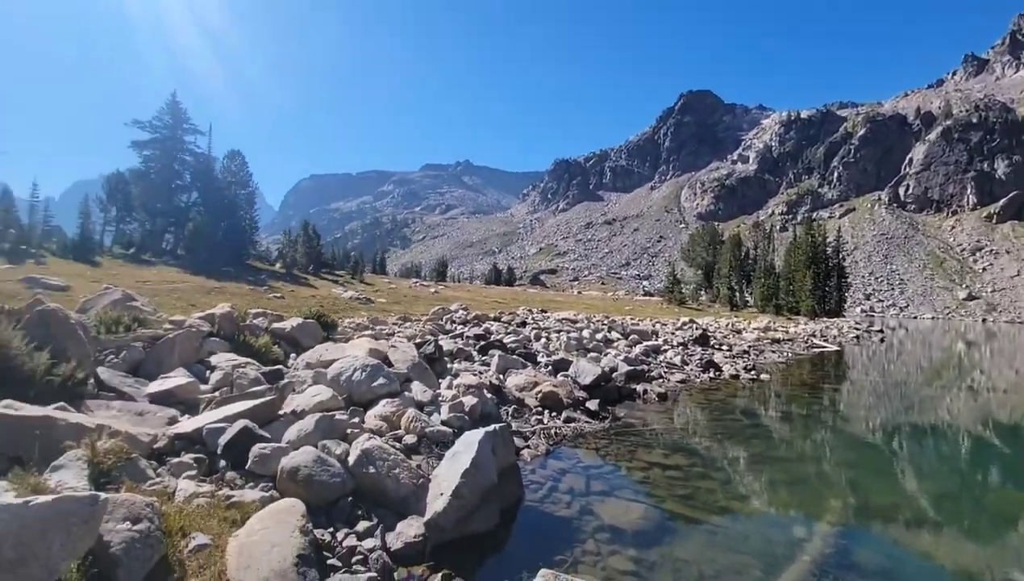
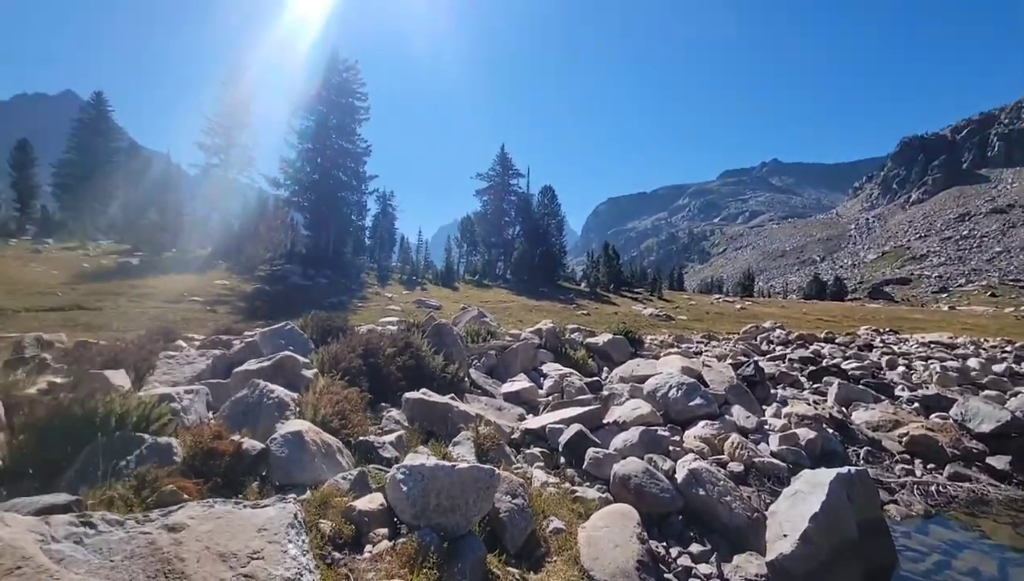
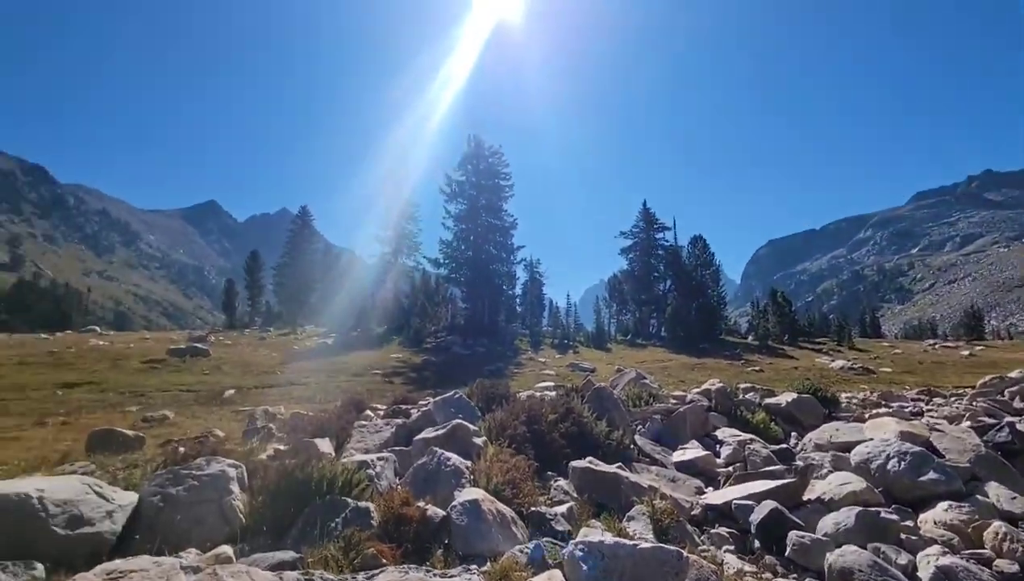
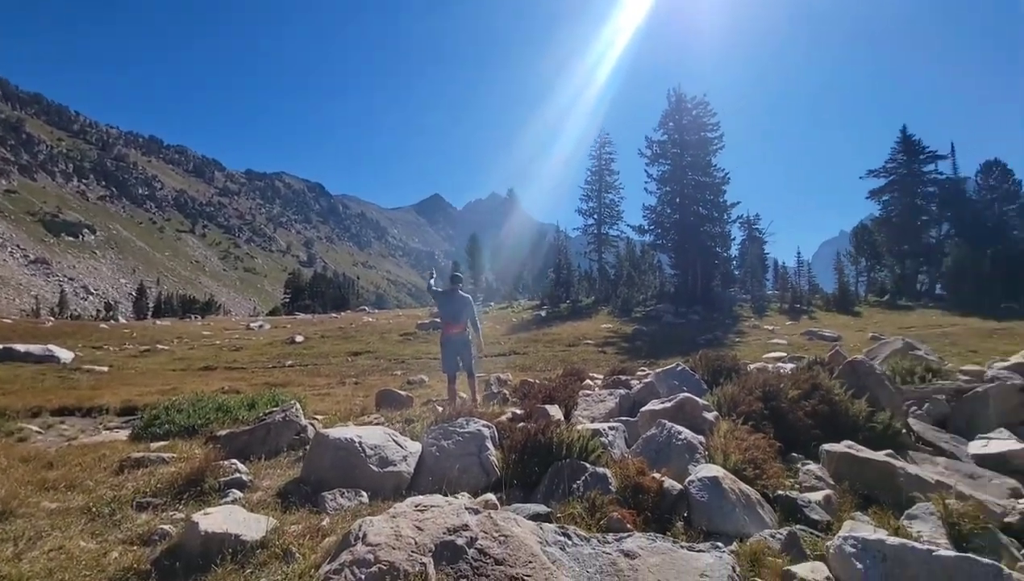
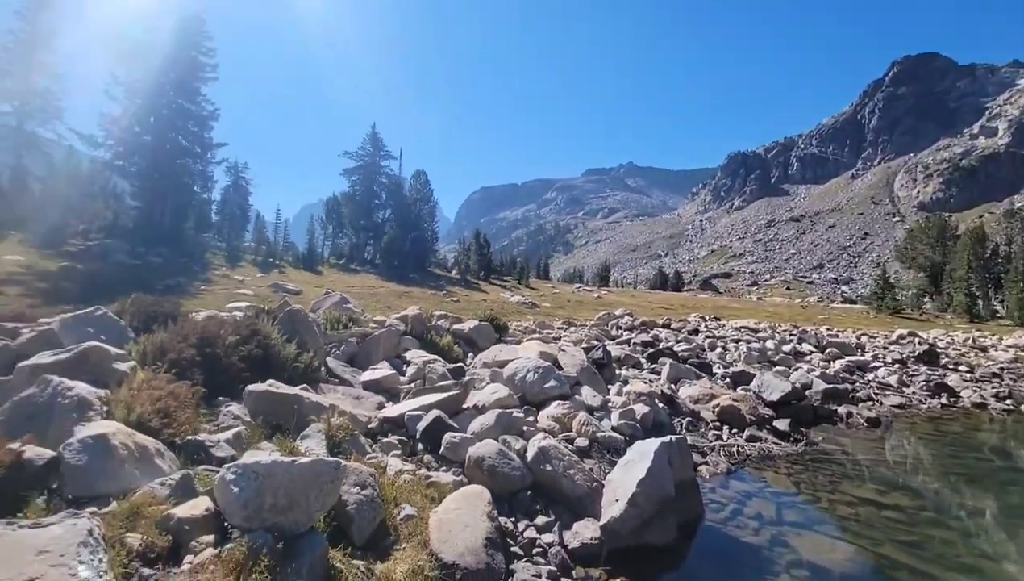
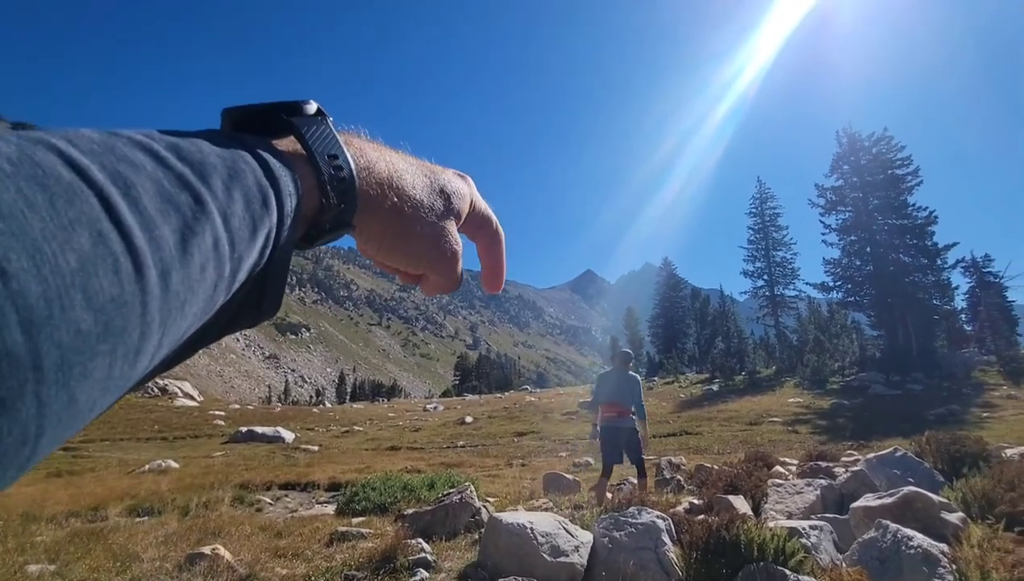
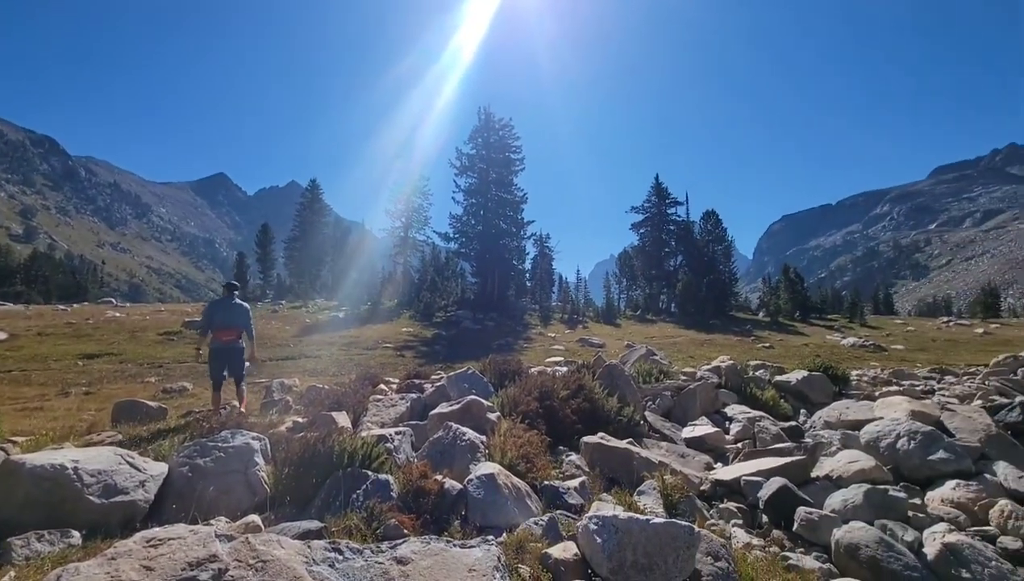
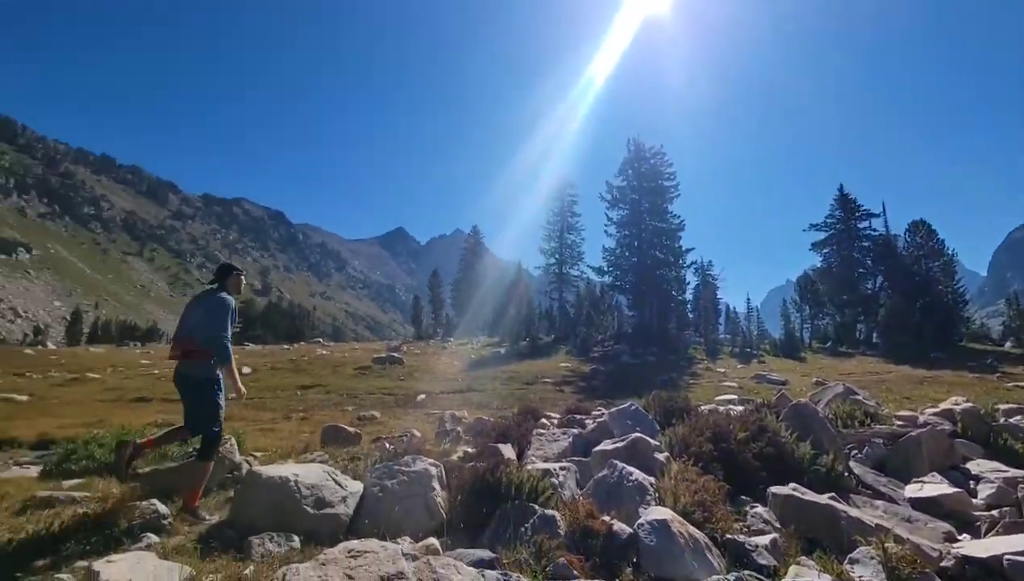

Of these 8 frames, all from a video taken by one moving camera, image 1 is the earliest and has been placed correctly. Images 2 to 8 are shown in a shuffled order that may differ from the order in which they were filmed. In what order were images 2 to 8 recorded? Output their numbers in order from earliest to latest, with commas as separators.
5, 2, 3, 8, 6, 4, 7
